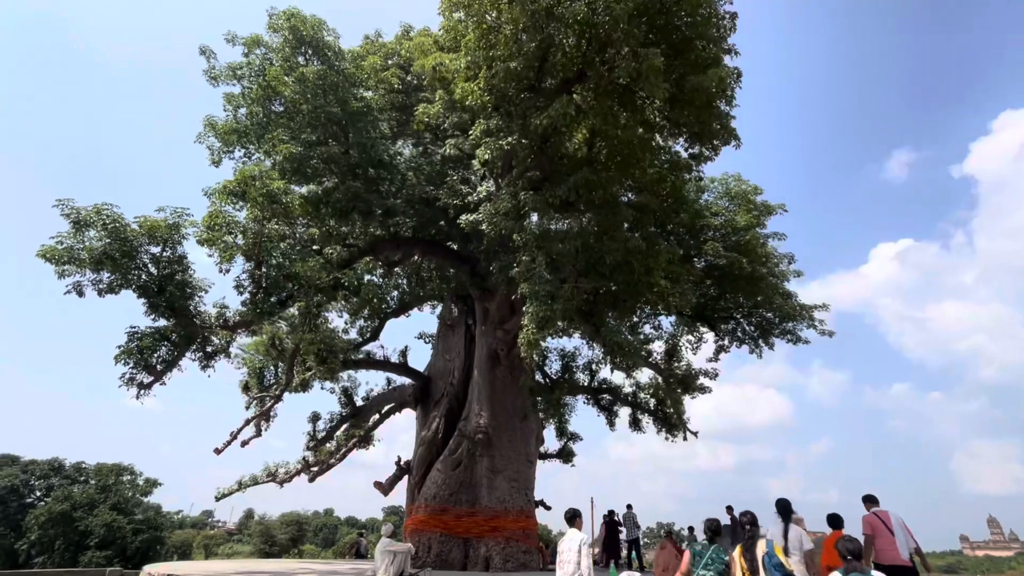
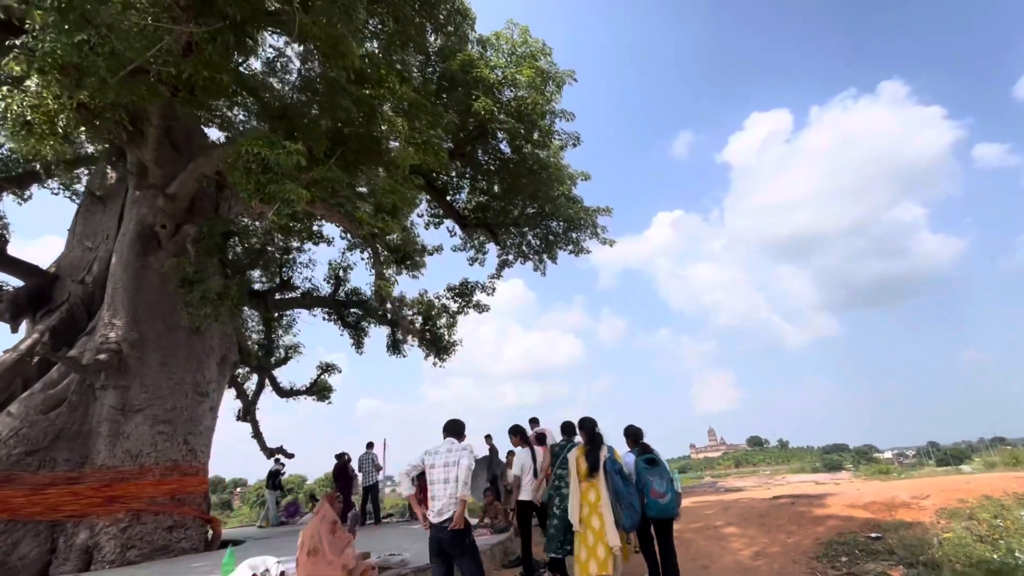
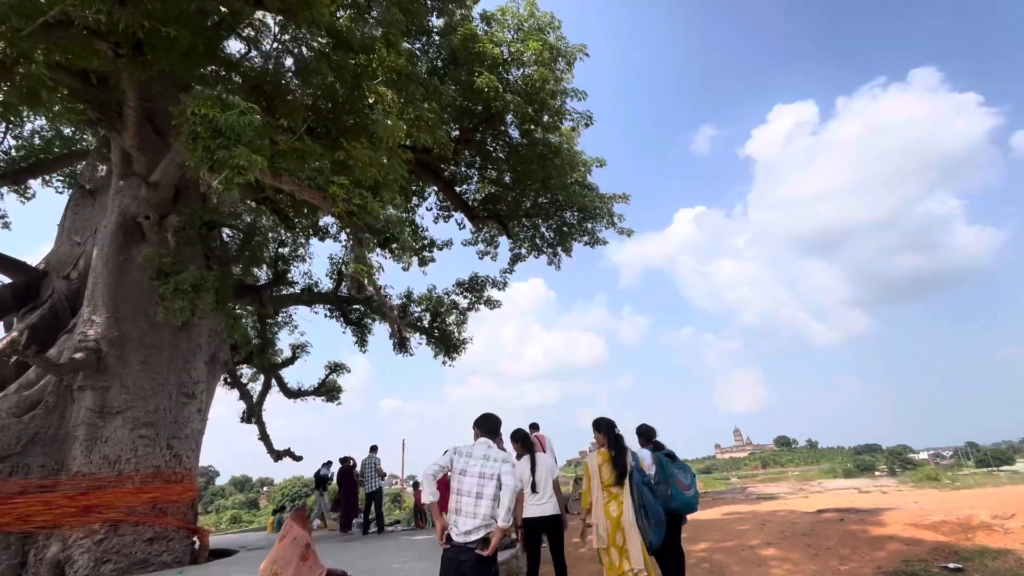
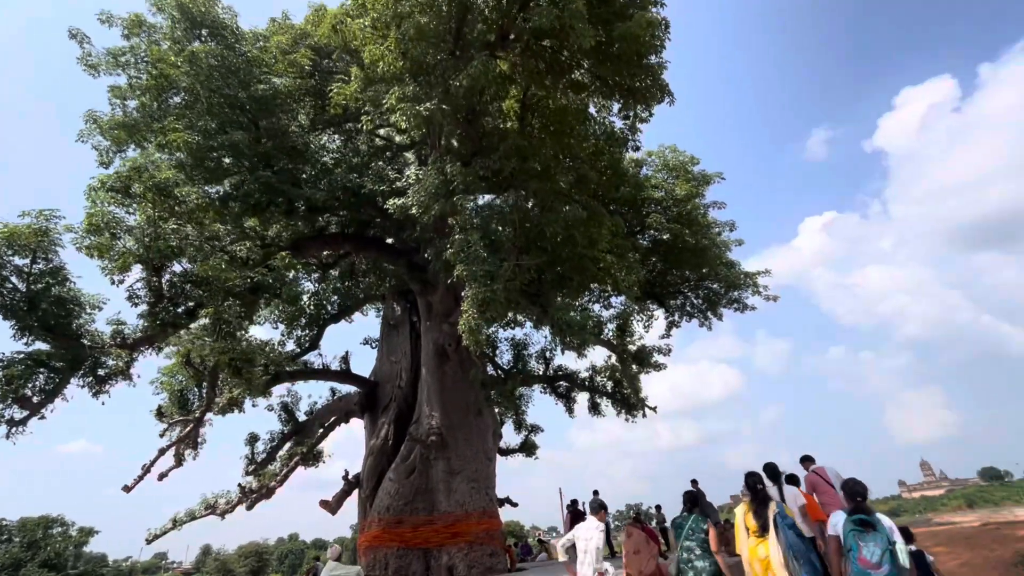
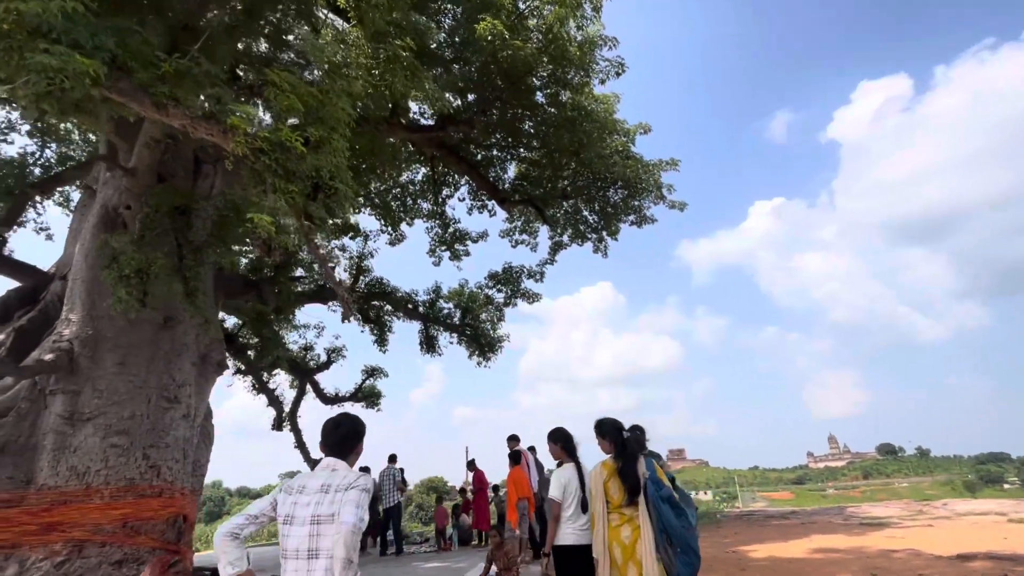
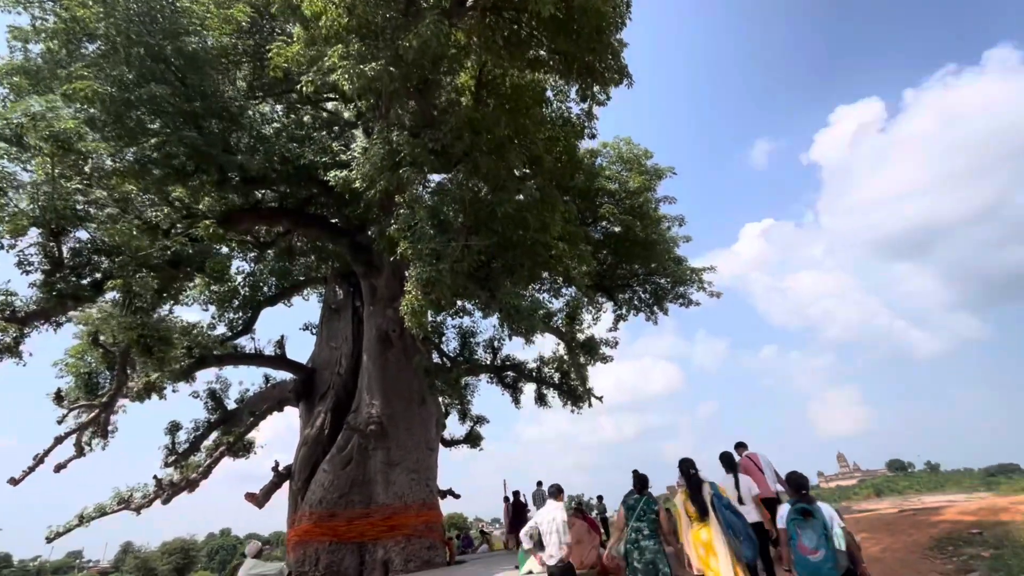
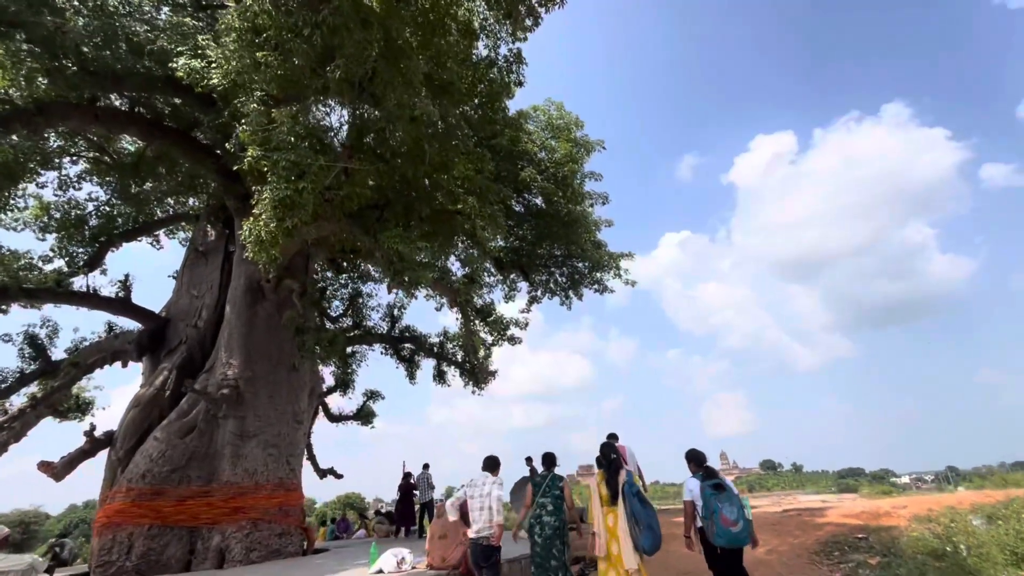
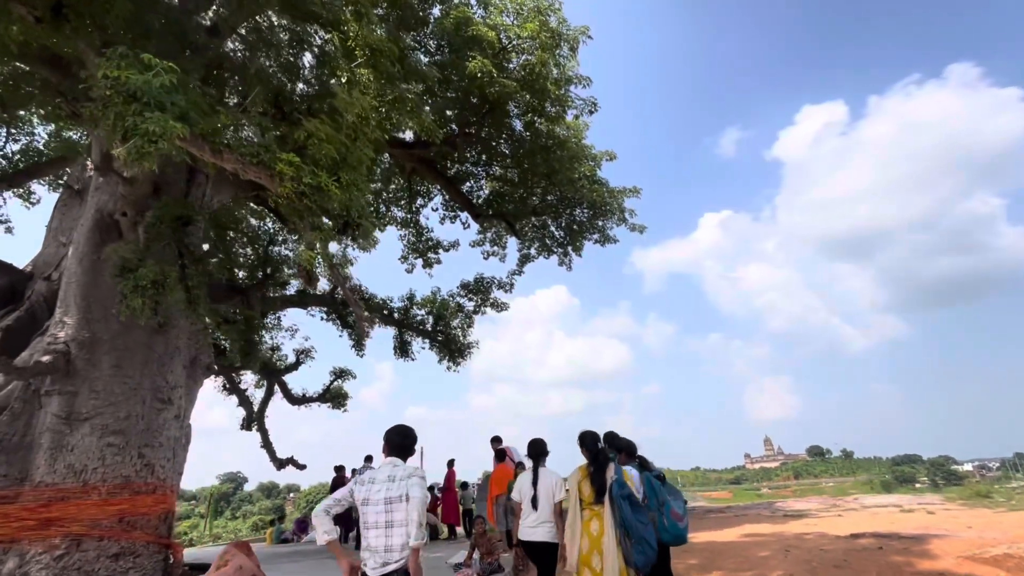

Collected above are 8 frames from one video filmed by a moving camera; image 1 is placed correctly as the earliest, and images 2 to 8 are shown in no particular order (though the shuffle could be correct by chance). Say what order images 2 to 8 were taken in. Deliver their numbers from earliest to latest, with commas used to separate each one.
4, 6, 7, 2, 3, 8, 5
